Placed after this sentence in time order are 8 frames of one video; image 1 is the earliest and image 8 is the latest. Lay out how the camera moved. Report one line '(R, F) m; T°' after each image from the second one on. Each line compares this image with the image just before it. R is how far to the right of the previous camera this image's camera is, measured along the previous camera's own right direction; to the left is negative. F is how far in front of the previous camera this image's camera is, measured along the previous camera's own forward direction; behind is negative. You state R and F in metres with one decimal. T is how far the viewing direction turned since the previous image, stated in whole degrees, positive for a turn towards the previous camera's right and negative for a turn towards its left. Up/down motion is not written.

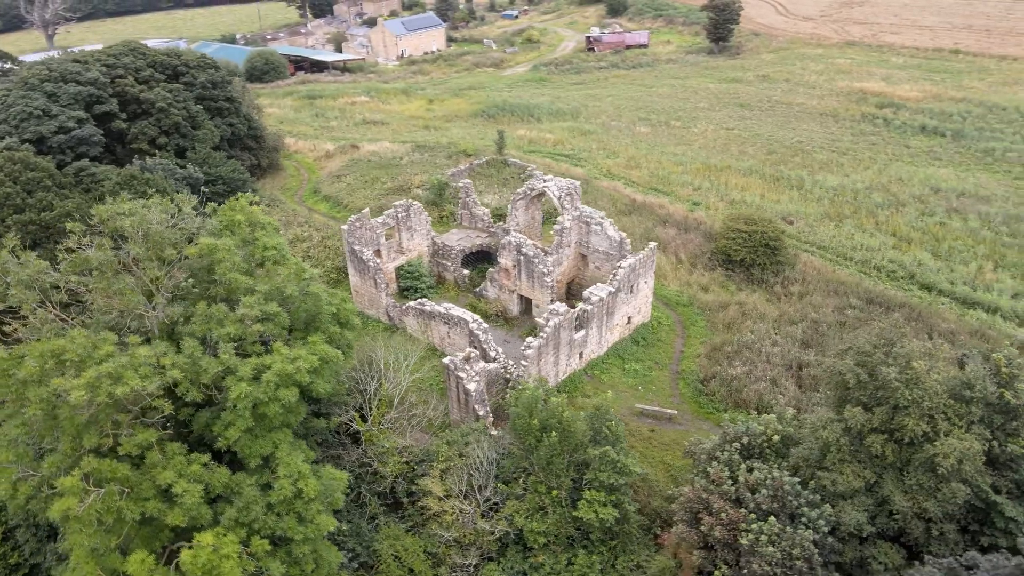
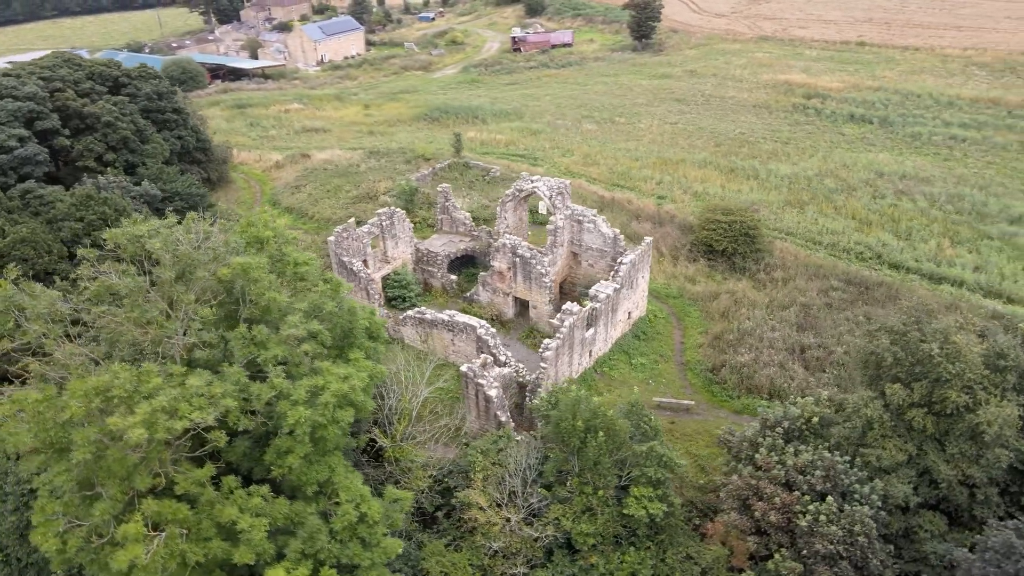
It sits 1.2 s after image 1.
(-2.8, +0.4) m; +6°
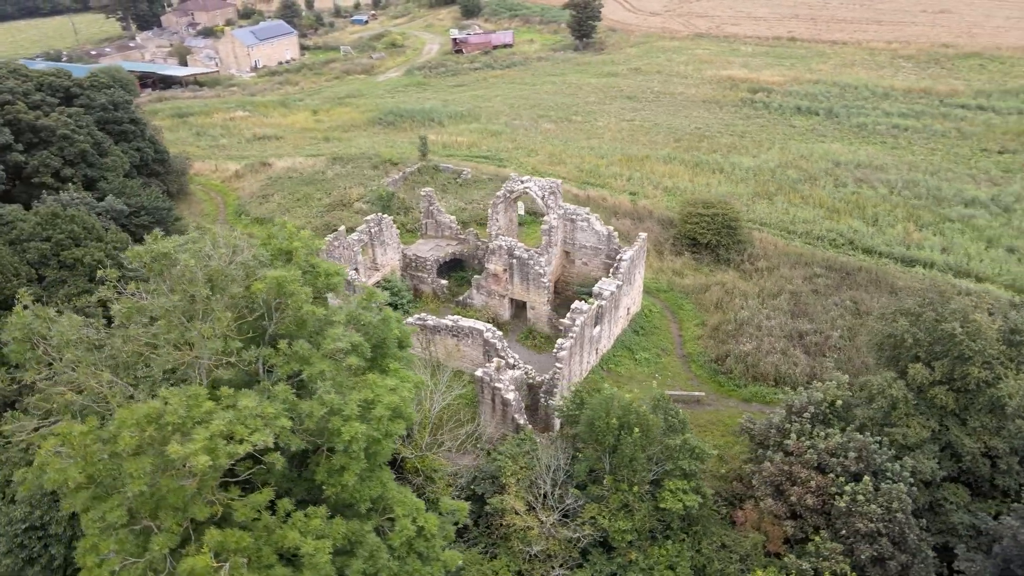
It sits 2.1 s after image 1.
(-2.2, +0.2) m; +5°
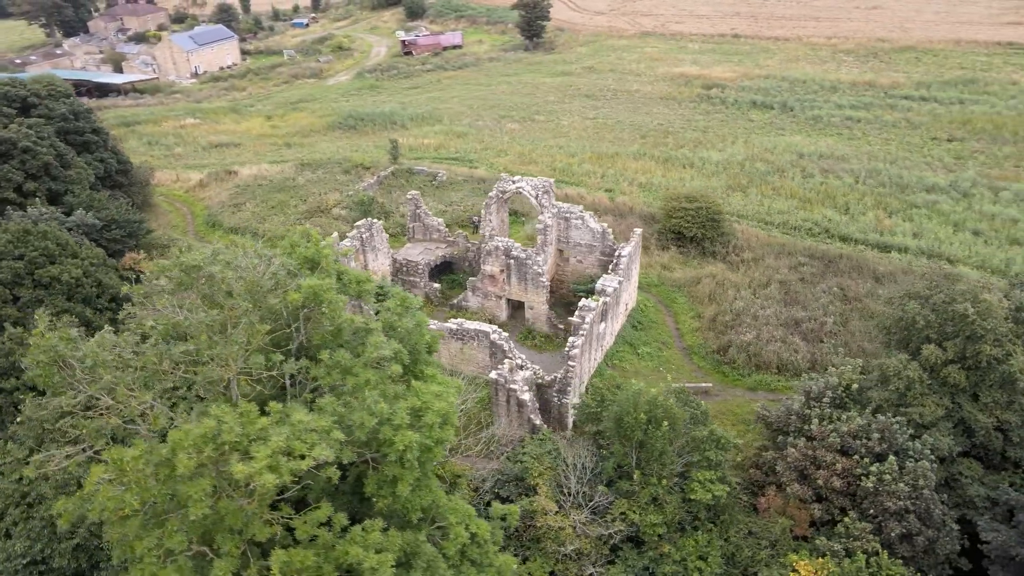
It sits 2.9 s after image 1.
(-1.9, +0.2) m; +4°
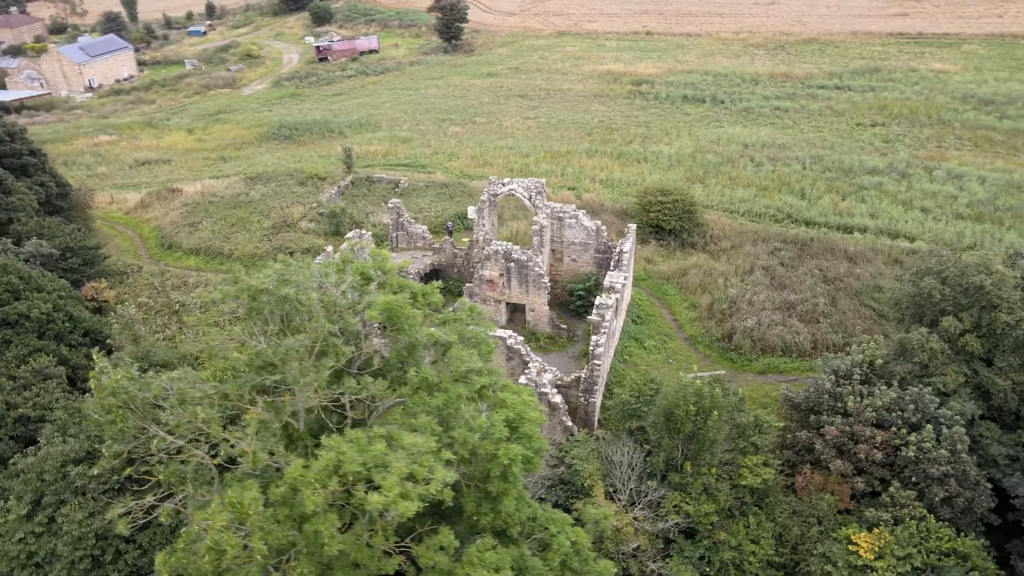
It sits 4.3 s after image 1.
(-3.2, +0.5) m; +7°
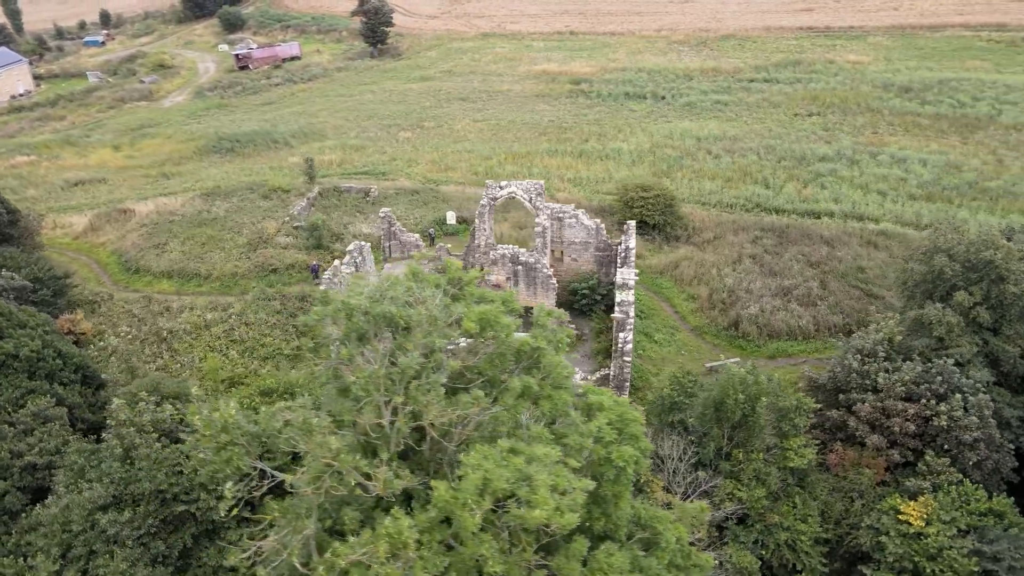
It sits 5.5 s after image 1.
(-3.2, +0.3) m; +7°
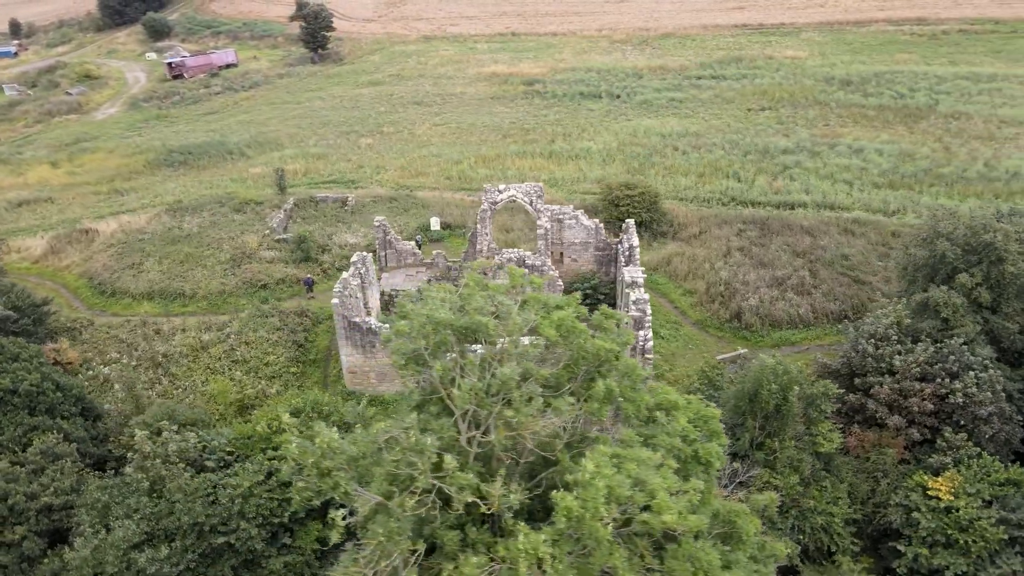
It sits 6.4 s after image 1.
(-2.5, +0.2) m; +5°
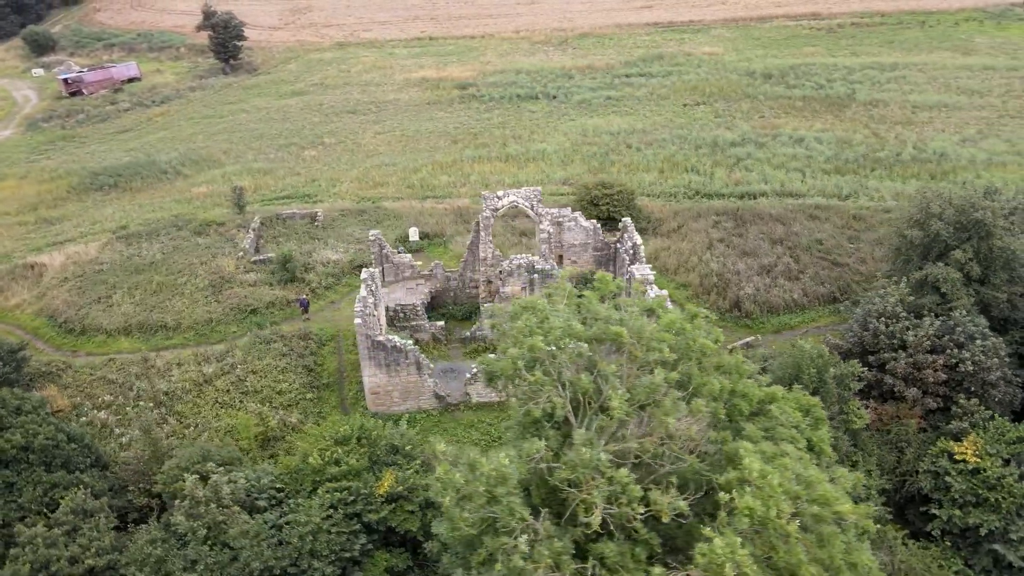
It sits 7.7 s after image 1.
(-3.5, +0.4) m; +7°
